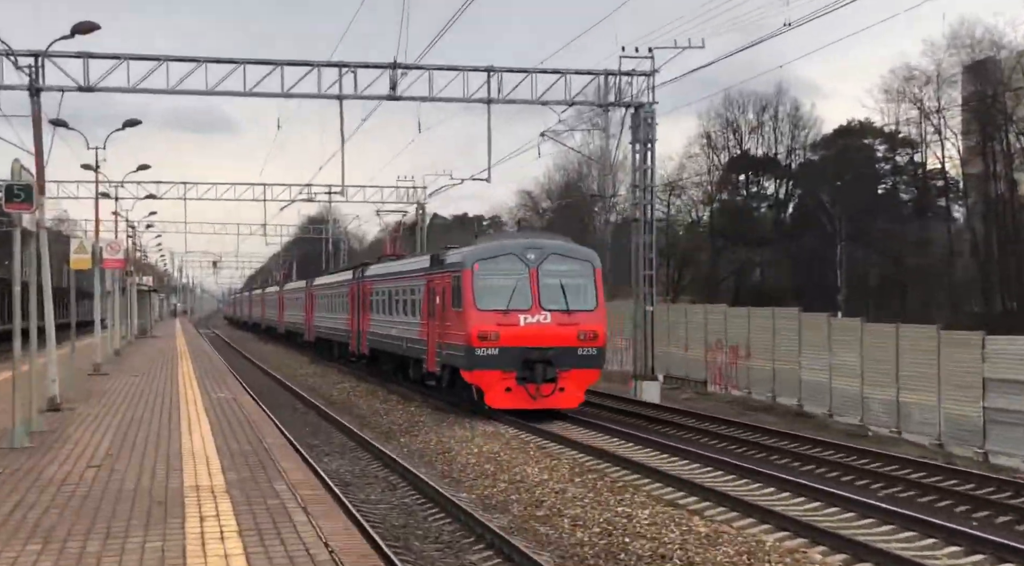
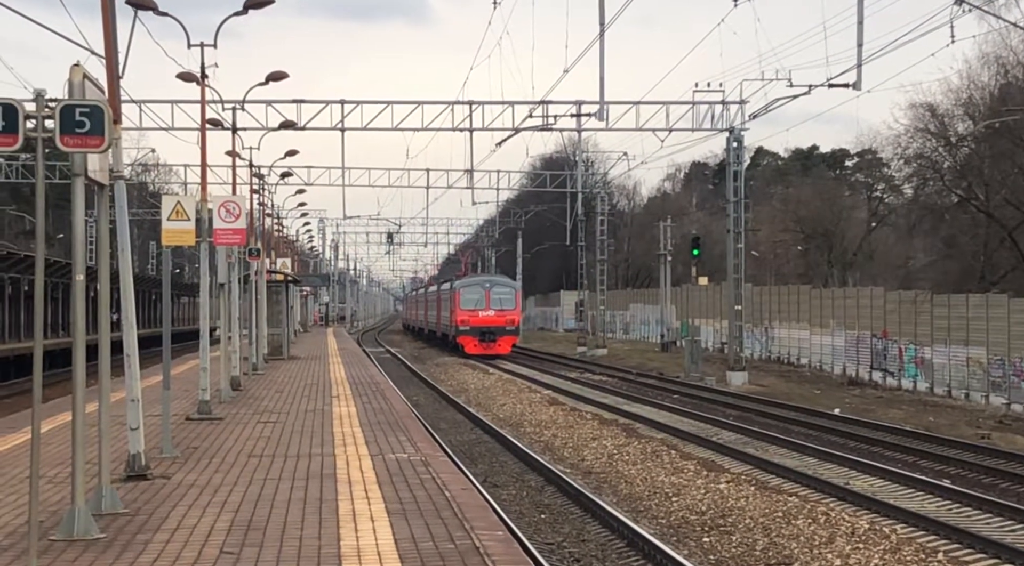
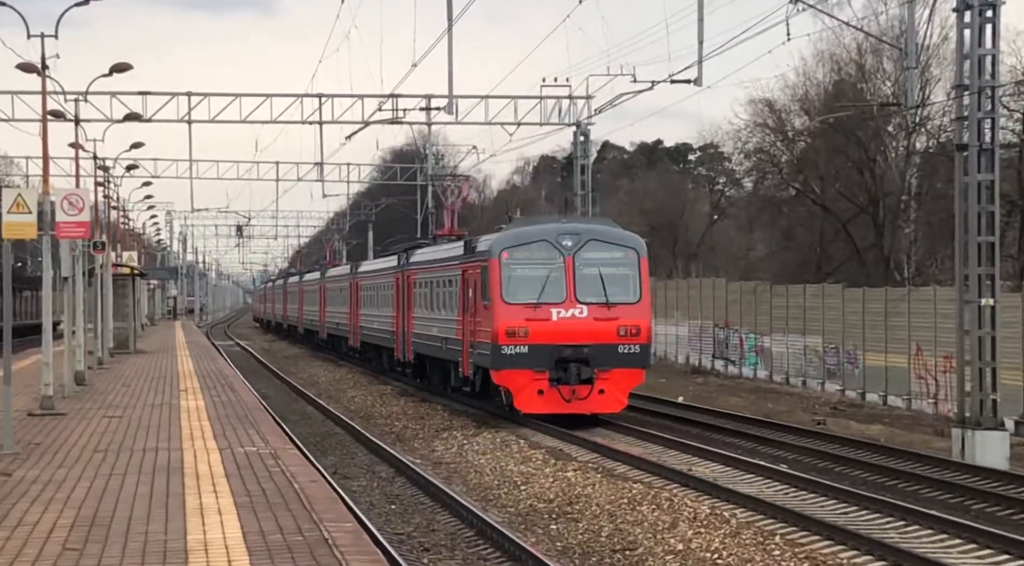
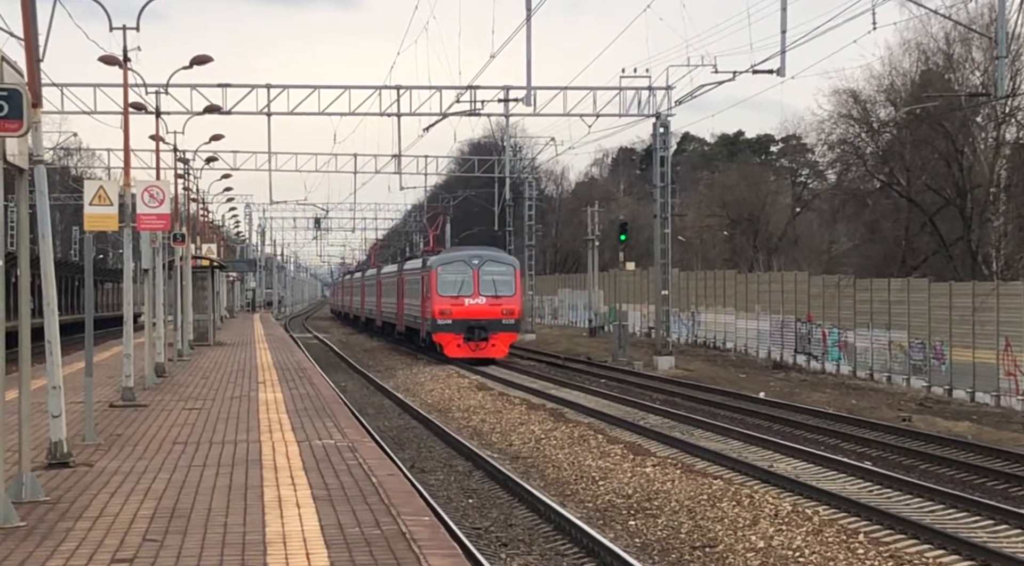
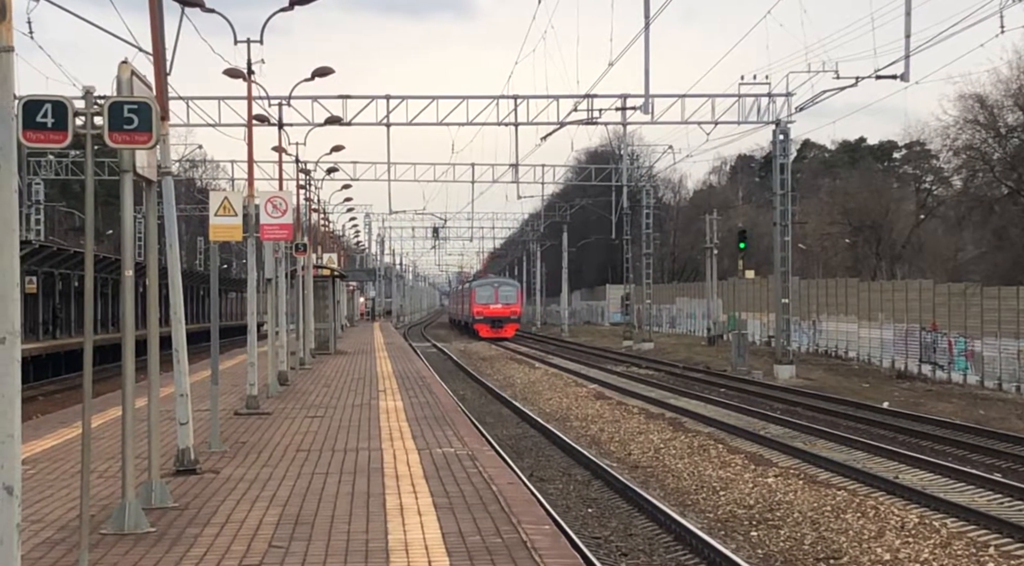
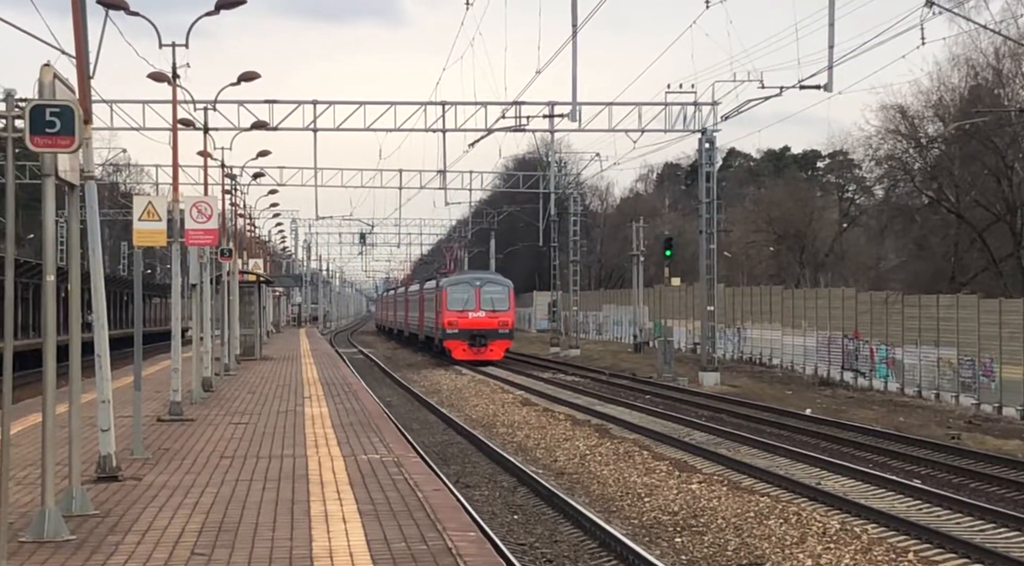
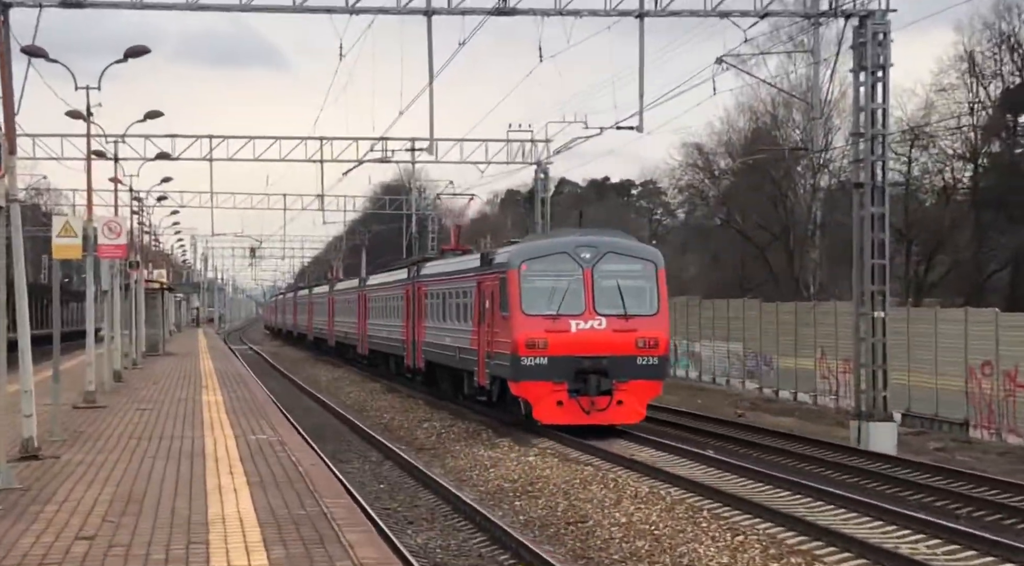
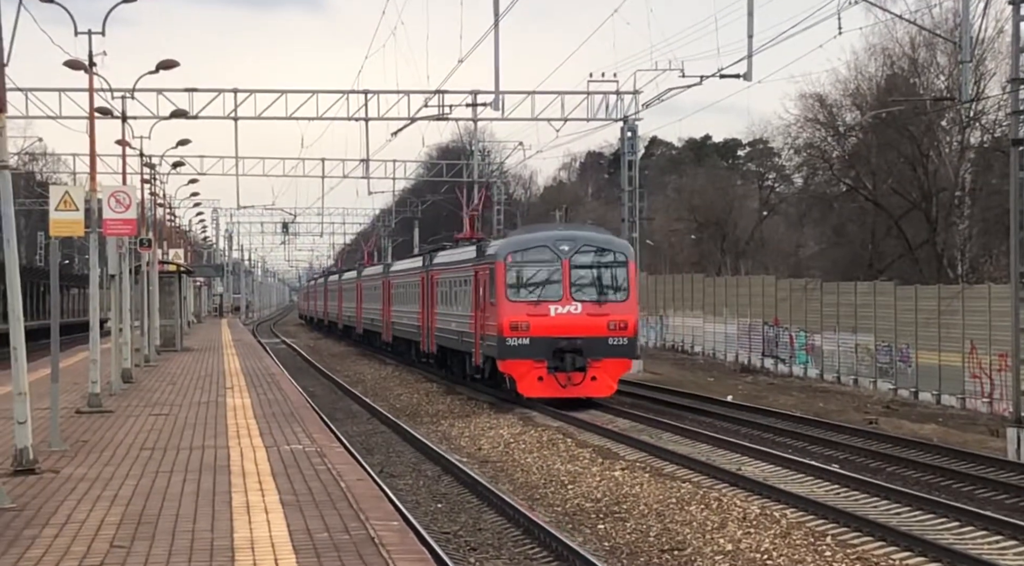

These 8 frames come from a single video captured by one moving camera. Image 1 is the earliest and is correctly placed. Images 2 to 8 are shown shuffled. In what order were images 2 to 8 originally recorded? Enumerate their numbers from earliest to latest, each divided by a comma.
7, 3, 8, 4, 6, 2, 5
